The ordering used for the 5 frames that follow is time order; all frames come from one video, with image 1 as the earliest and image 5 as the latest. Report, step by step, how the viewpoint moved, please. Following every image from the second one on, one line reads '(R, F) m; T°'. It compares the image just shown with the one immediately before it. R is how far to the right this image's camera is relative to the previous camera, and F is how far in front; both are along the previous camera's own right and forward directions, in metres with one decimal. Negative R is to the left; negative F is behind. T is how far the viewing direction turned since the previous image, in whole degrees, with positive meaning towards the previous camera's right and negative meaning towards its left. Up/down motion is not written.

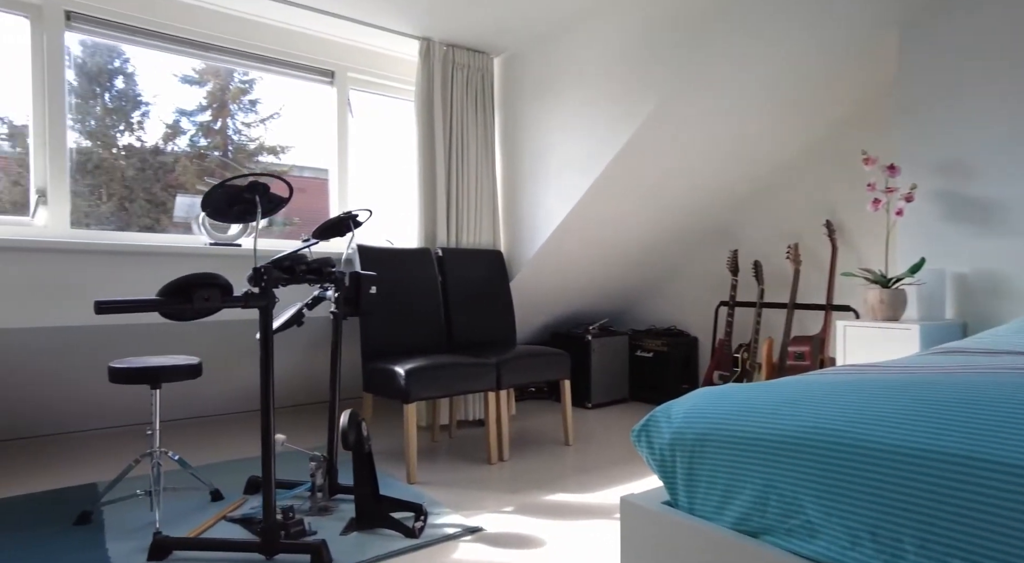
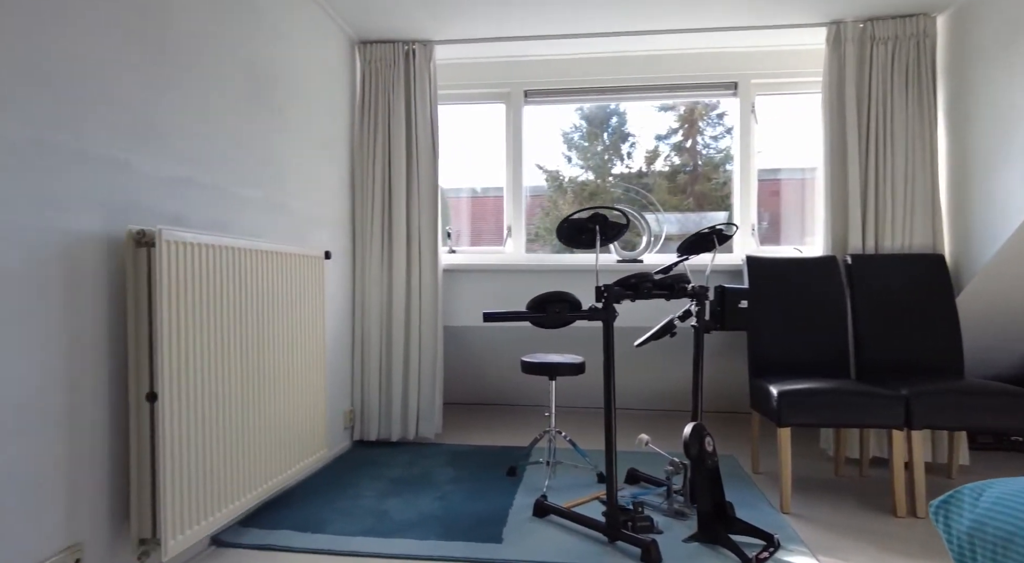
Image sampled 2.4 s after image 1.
(+0.7, +0.2) m; -46°
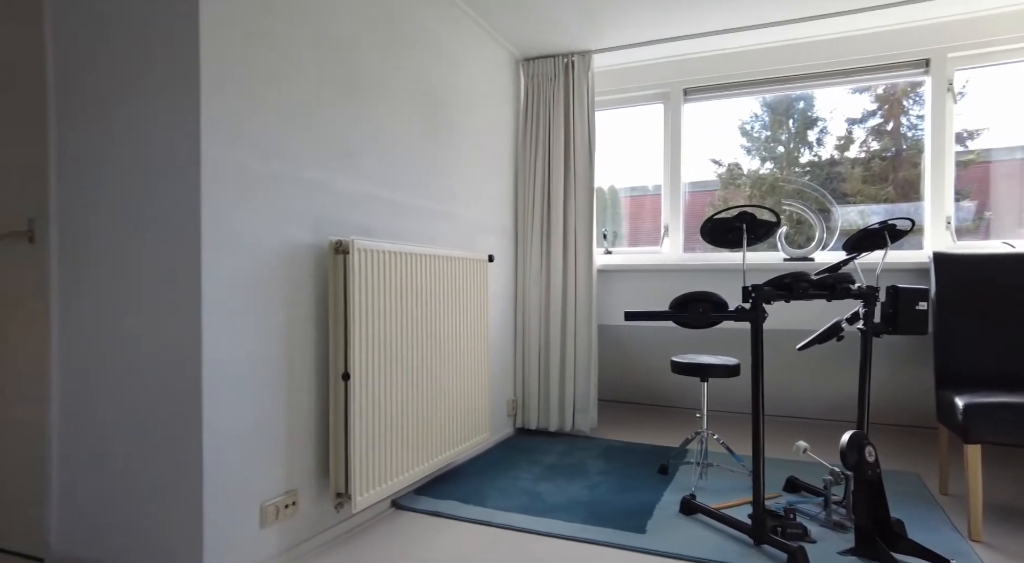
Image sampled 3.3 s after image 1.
(+0.2, -0.1) m; -16°
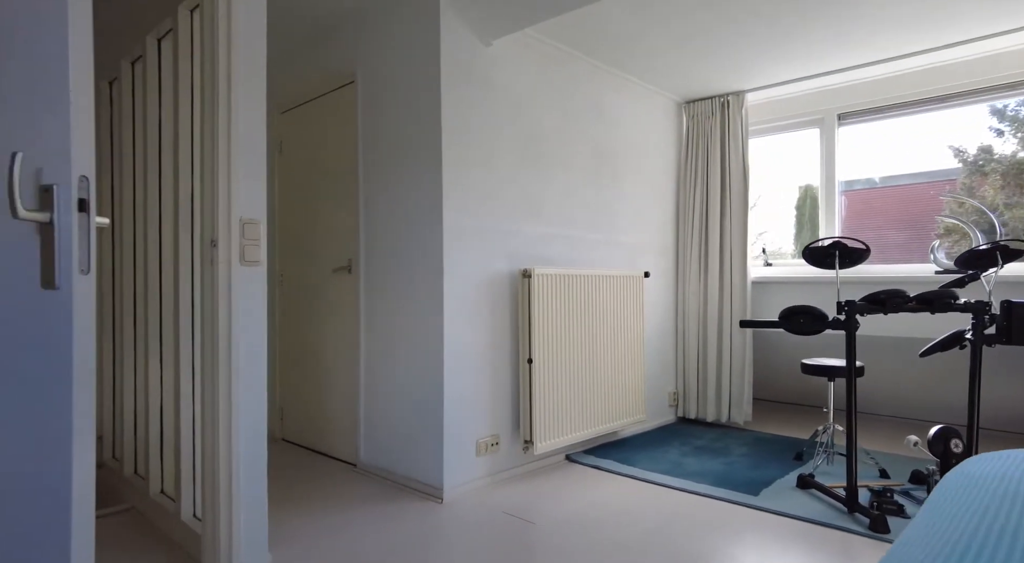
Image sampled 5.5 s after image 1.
(+0.3, -0.9) m; -18°
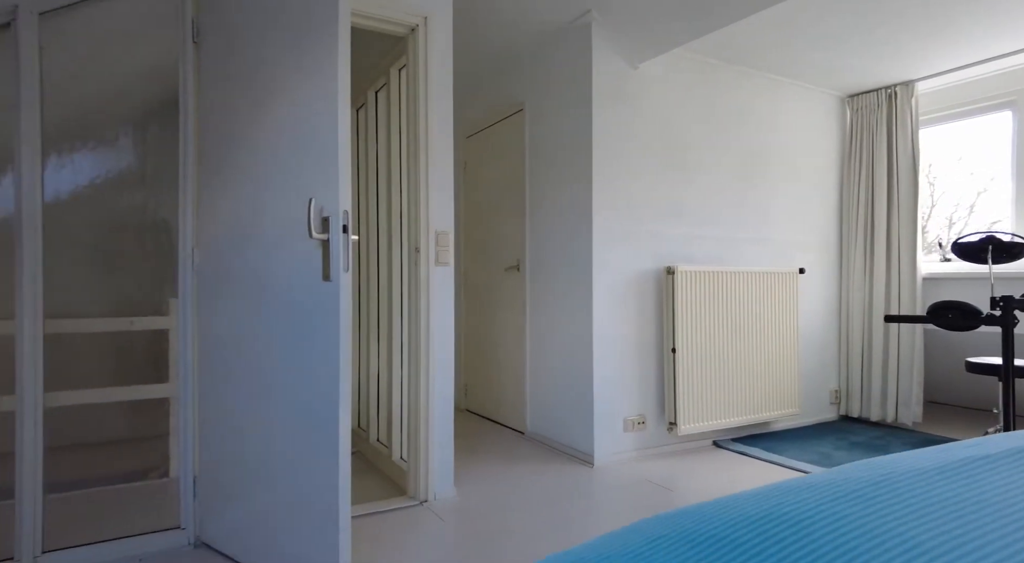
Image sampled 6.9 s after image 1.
(+0.1, -0.4) m; -15°
